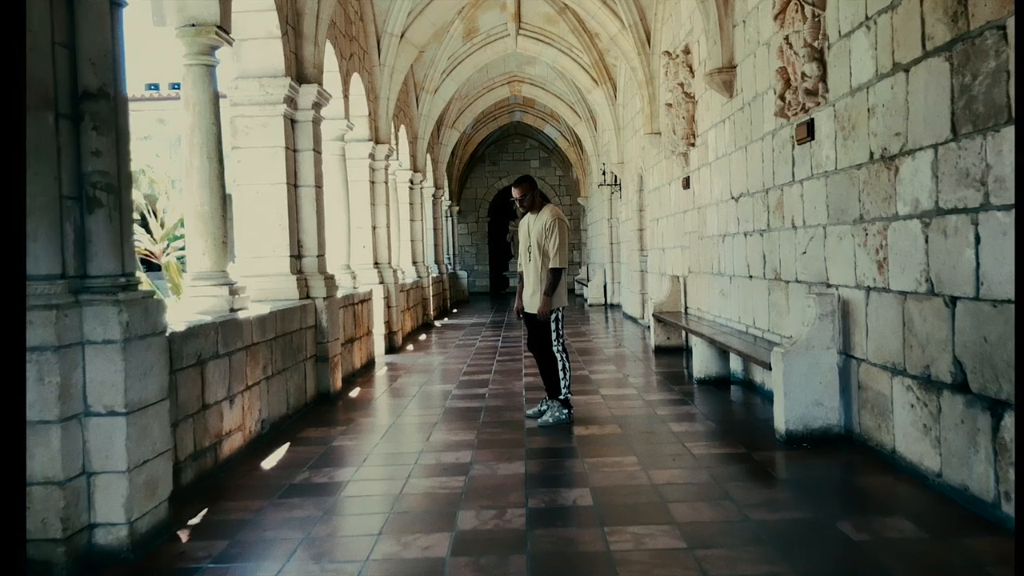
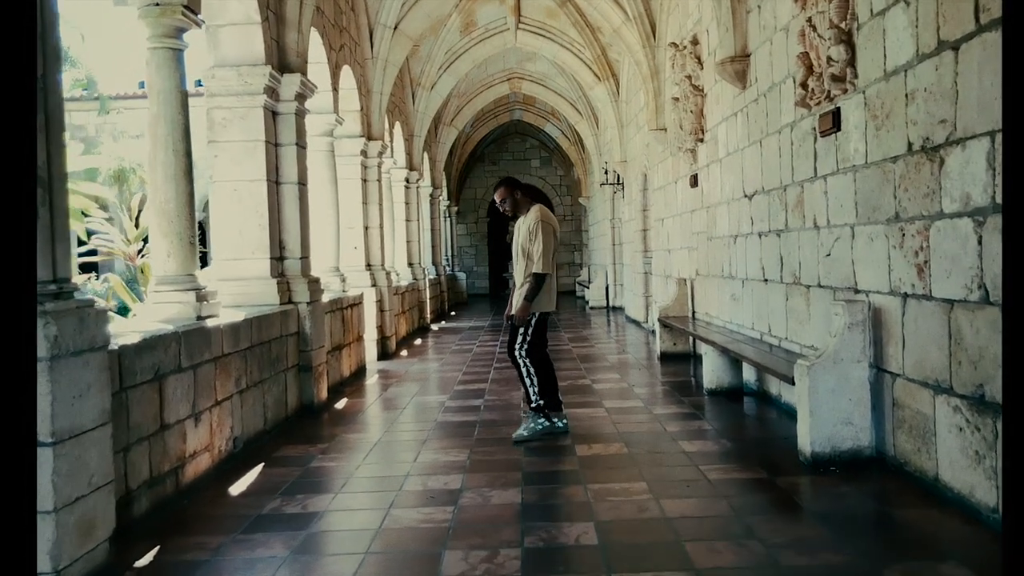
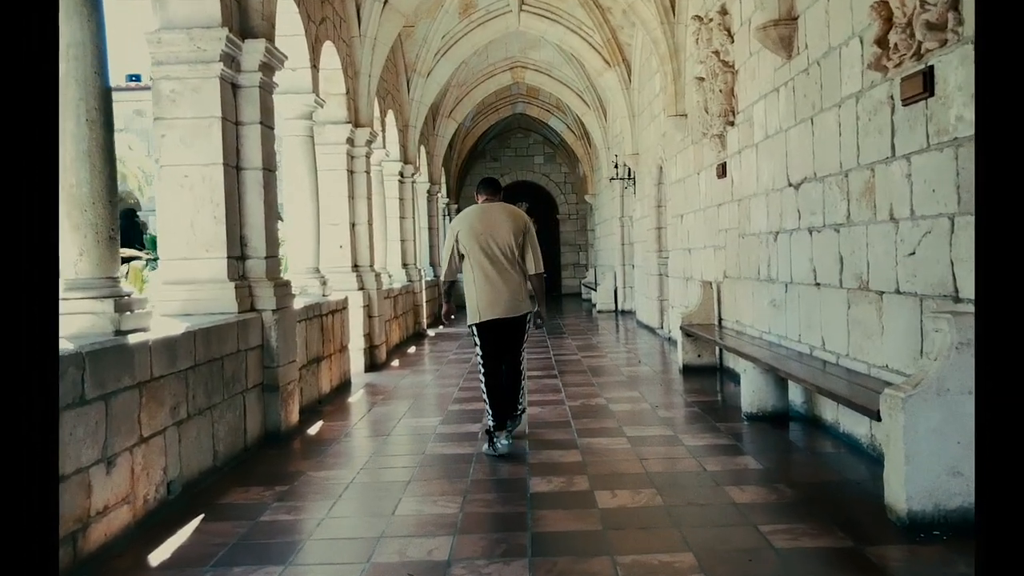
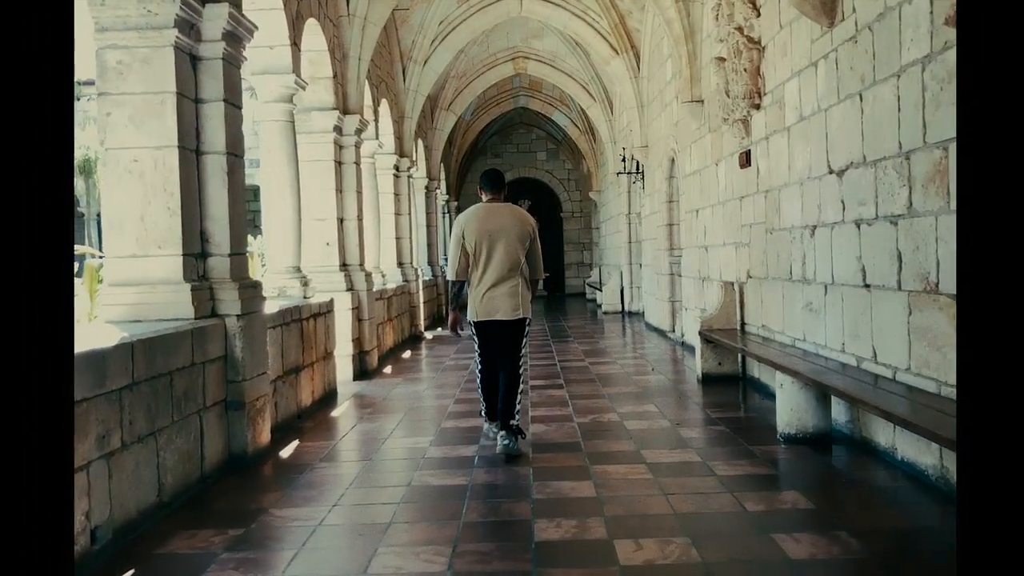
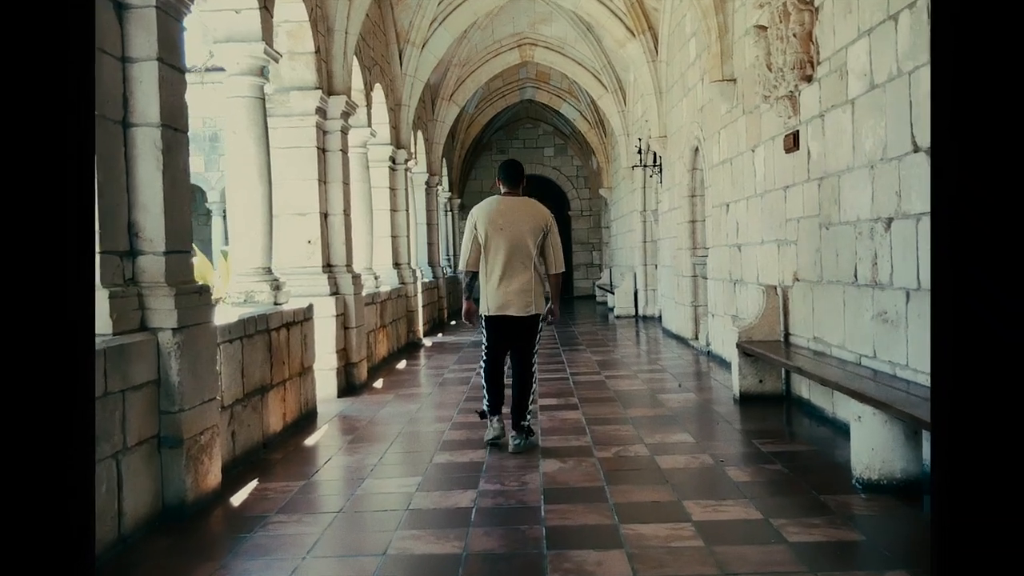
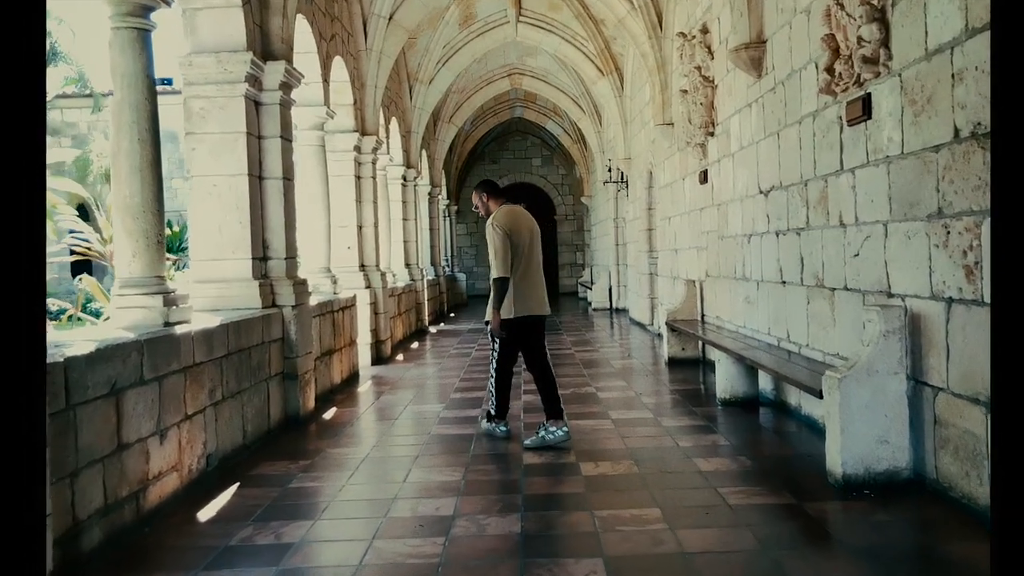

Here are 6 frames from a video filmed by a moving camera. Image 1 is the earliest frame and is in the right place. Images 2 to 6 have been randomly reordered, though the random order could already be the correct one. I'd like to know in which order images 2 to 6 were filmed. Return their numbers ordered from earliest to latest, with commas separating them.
2, 6, 3, 4, 5
